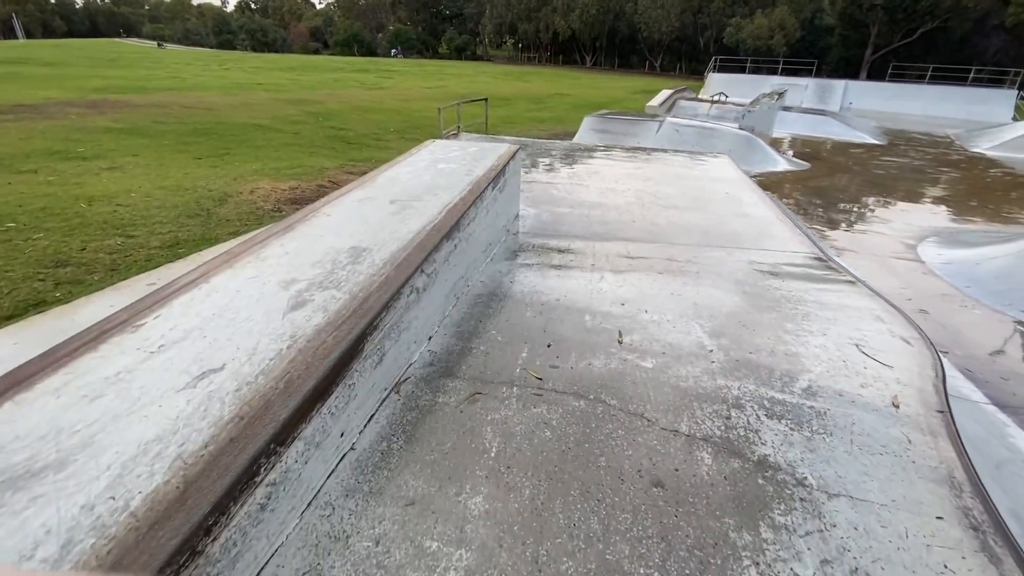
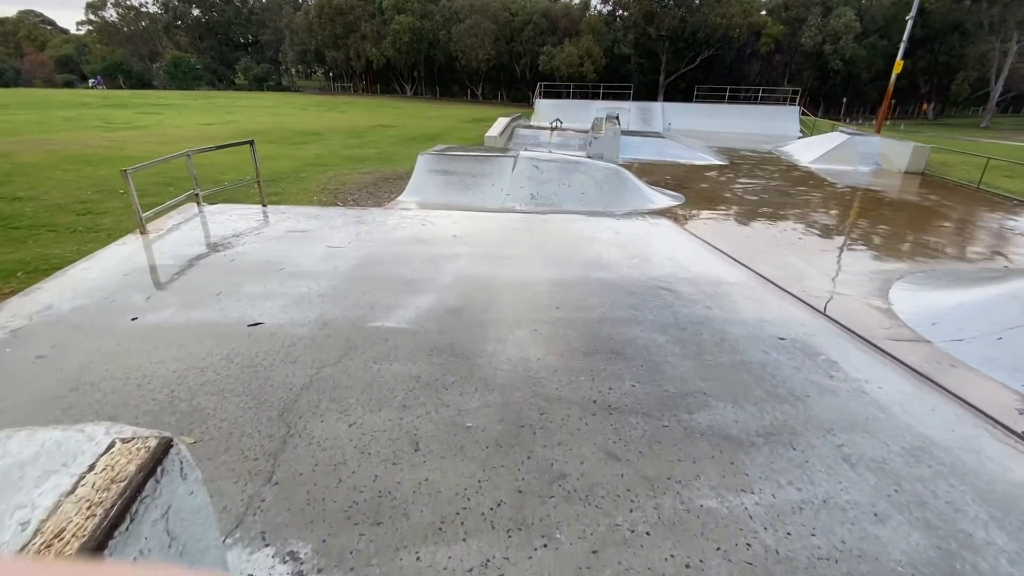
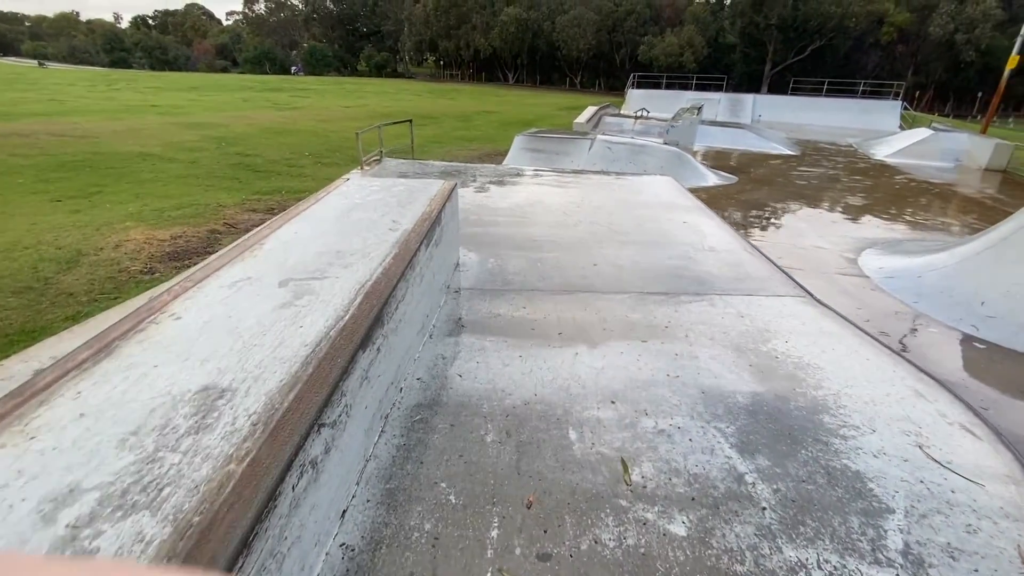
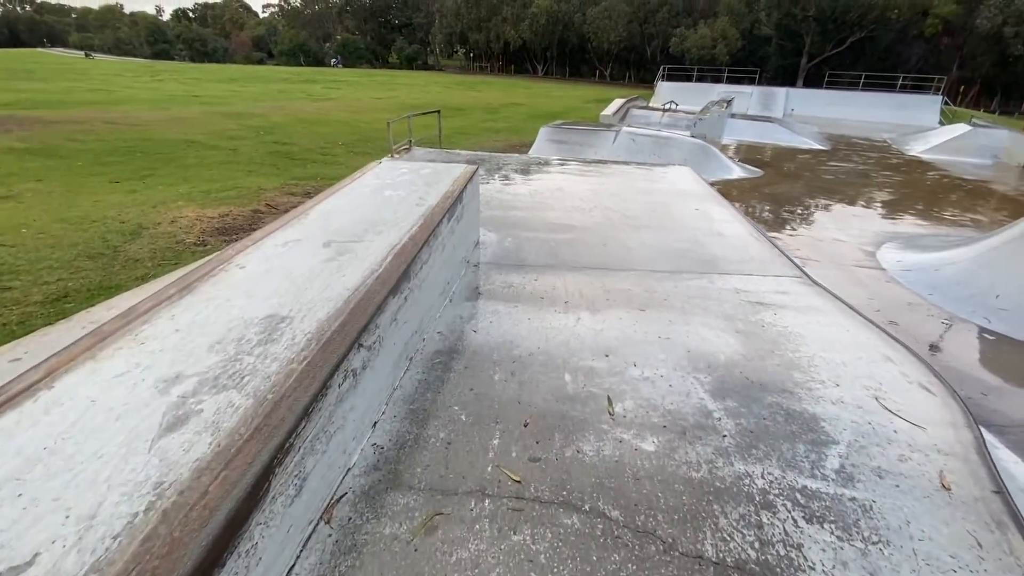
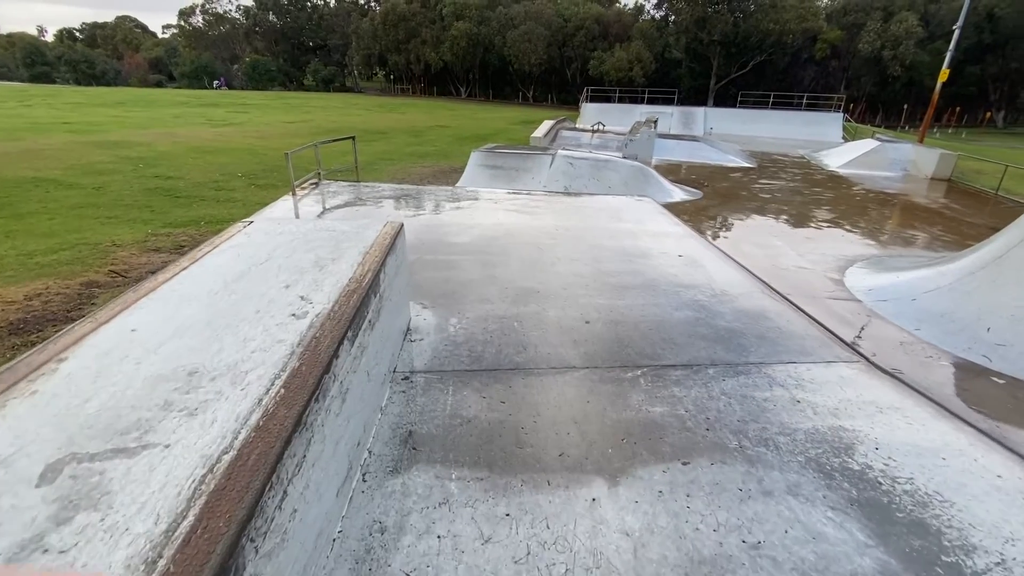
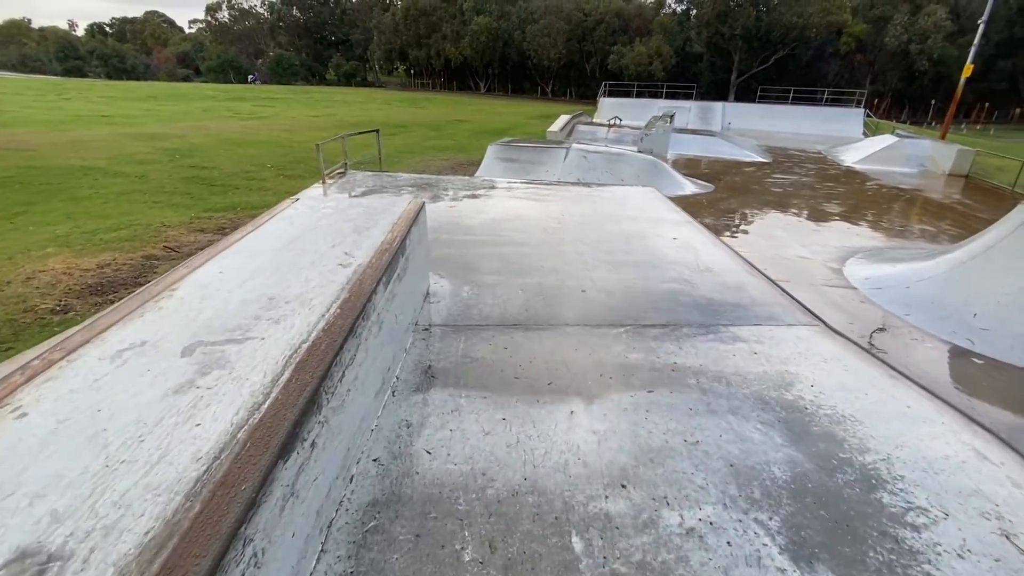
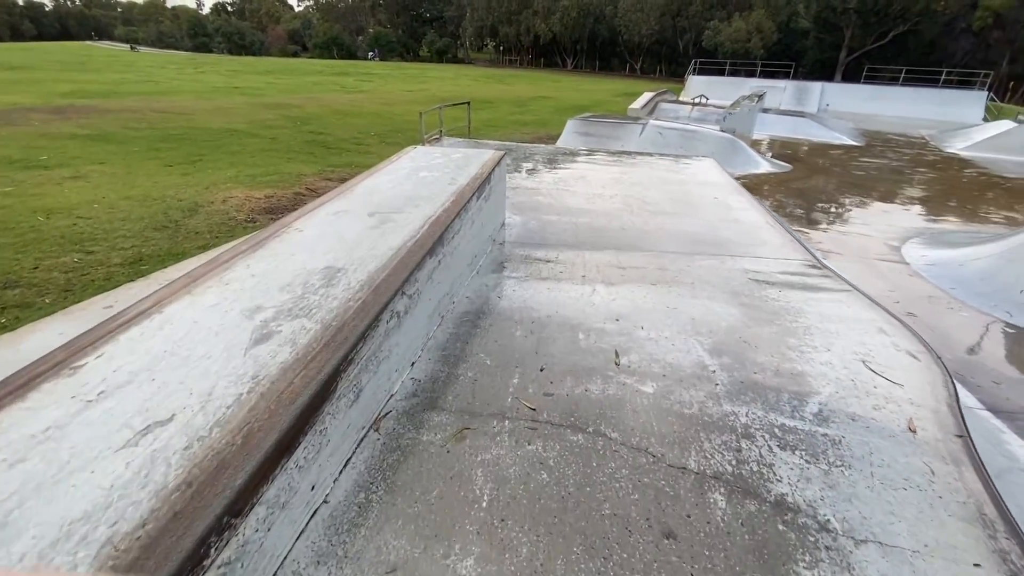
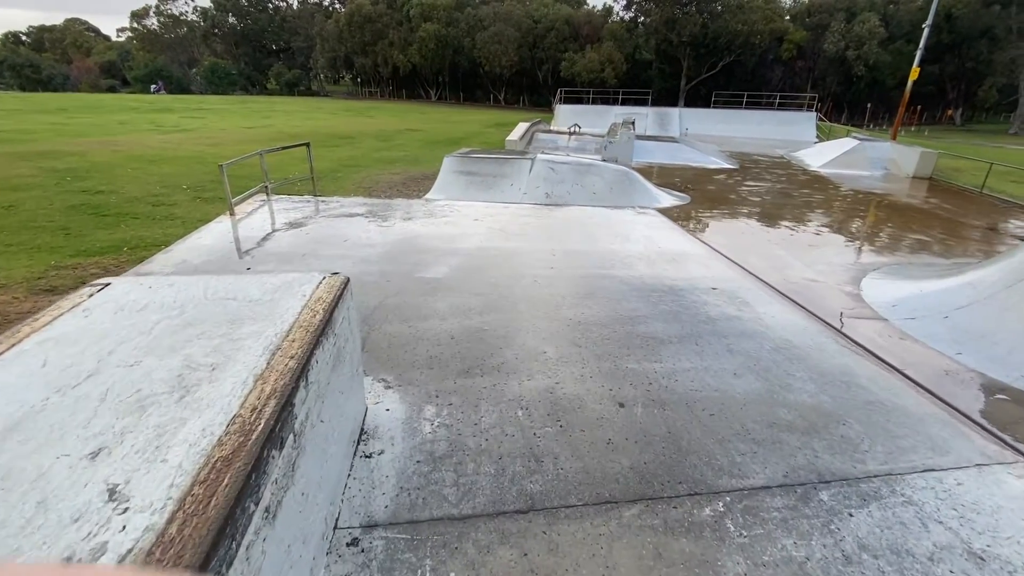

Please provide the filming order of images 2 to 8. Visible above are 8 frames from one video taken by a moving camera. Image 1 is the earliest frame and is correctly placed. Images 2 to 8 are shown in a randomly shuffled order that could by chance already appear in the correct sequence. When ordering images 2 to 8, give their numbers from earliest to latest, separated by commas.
7, 4, 3, 6, 5, 8, 2
